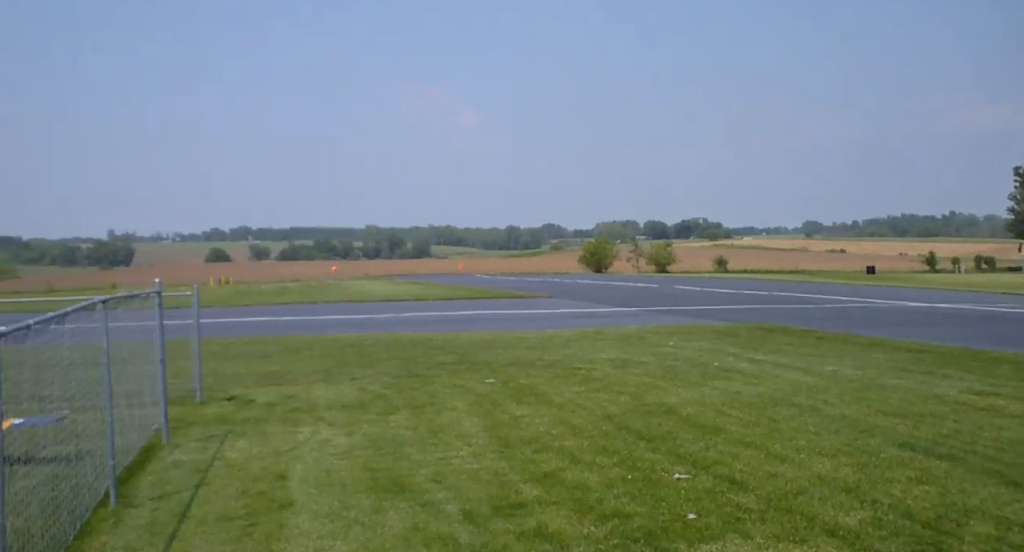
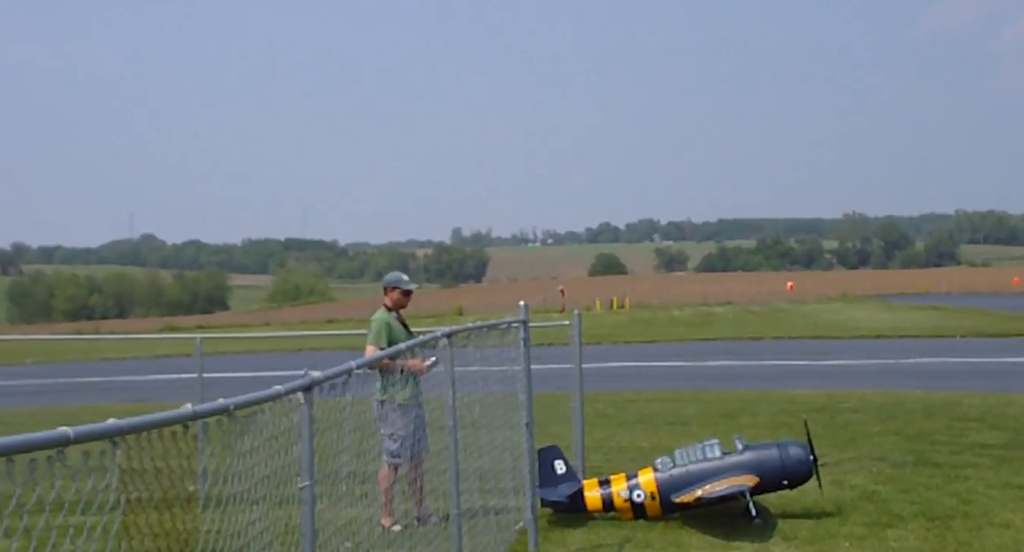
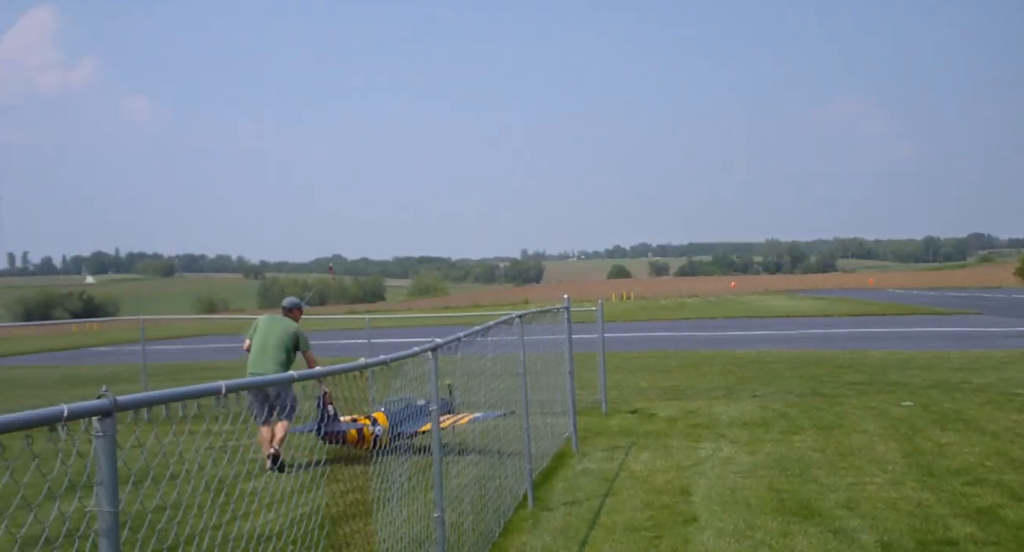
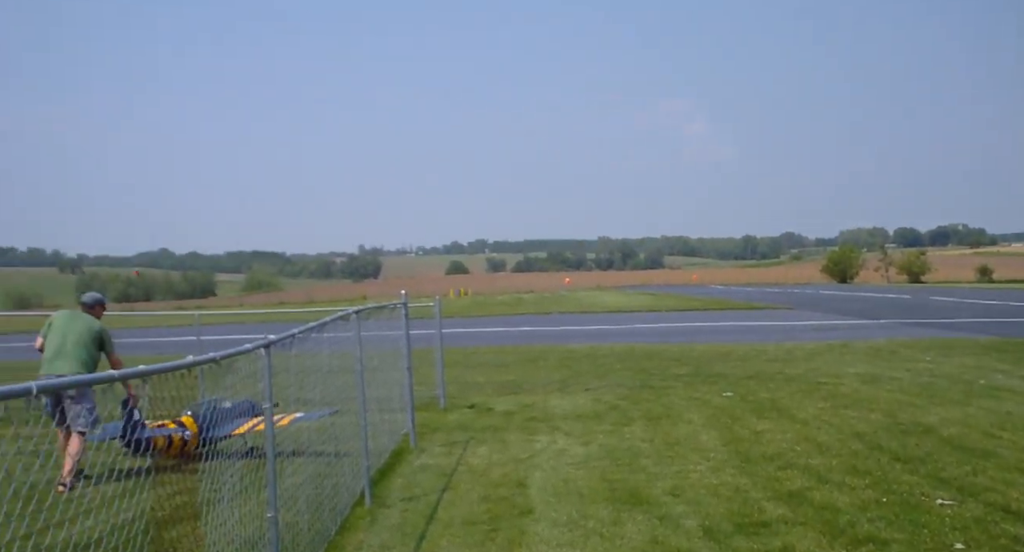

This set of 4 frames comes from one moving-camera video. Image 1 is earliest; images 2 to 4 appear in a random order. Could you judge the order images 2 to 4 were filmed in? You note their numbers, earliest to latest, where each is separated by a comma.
4, 3, 2
